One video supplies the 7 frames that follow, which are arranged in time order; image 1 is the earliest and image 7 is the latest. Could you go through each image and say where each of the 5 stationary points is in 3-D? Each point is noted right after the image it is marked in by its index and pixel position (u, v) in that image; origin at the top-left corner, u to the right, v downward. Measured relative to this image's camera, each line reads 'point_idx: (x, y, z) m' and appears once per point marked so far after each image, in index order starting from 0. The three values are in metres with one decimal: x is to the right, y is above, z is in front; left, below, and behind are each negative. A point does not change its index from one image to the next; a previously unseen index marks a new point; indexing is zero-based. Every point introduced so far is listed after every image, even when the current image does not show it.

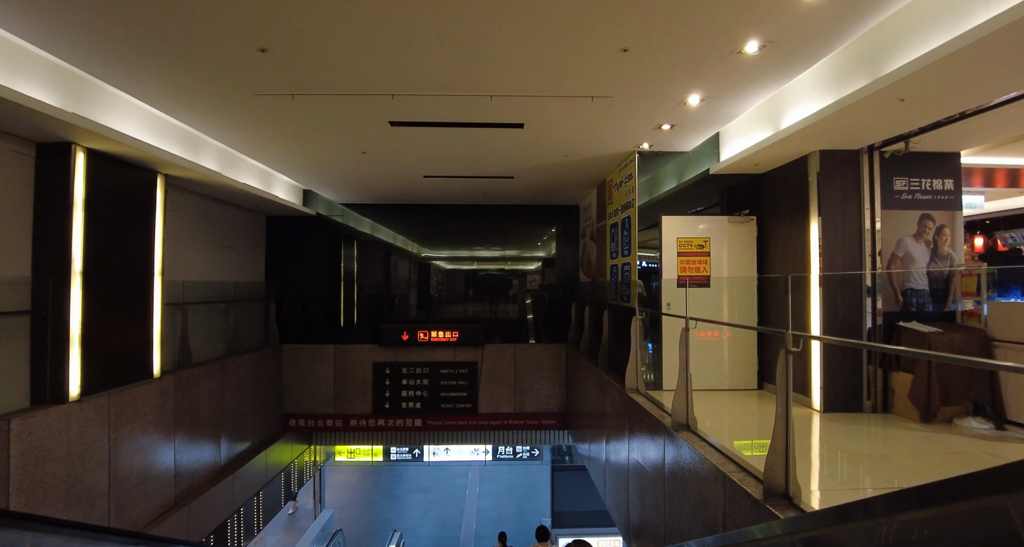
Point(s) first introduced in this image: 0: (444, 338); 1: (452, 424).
0: (-1.0, -1.0, +7.6) m
1: (-0.9, -2.3, +7.5) m
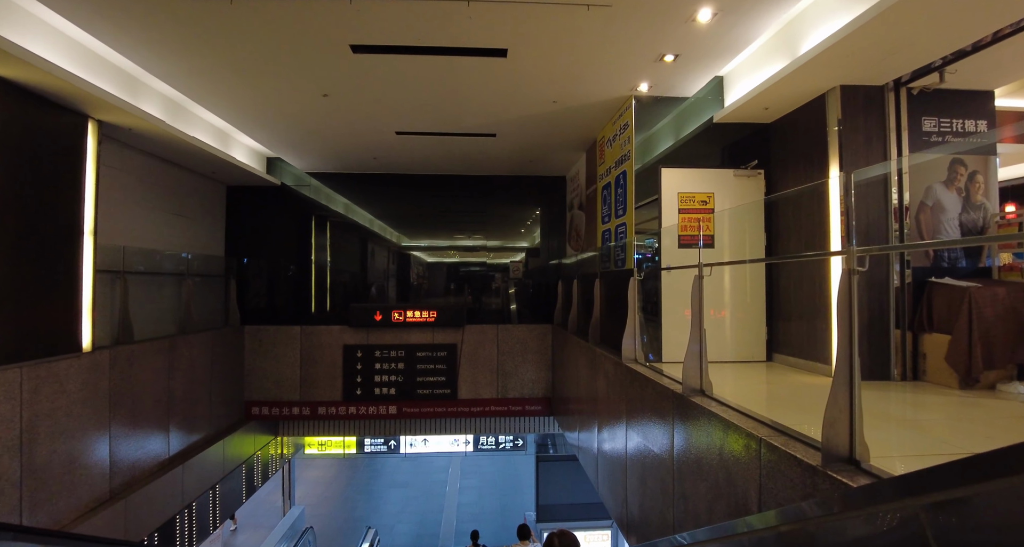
0: (-1.3, -0.6, +7.0) m
1: (-1.2, -1.9, +6.9) m
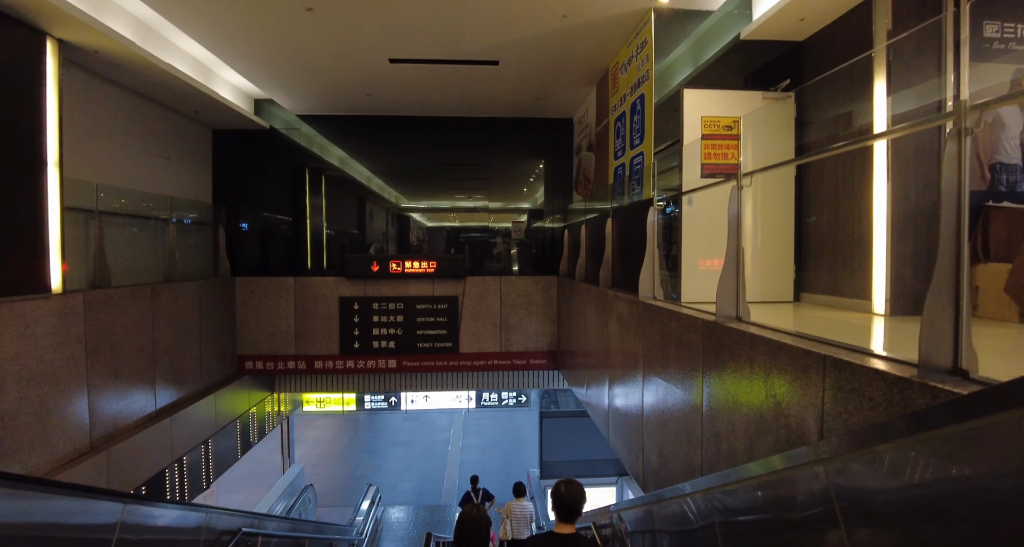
0: (-1.2, 0.0, +6.6) m
1: (-1.1, -1.2, +6.7) m
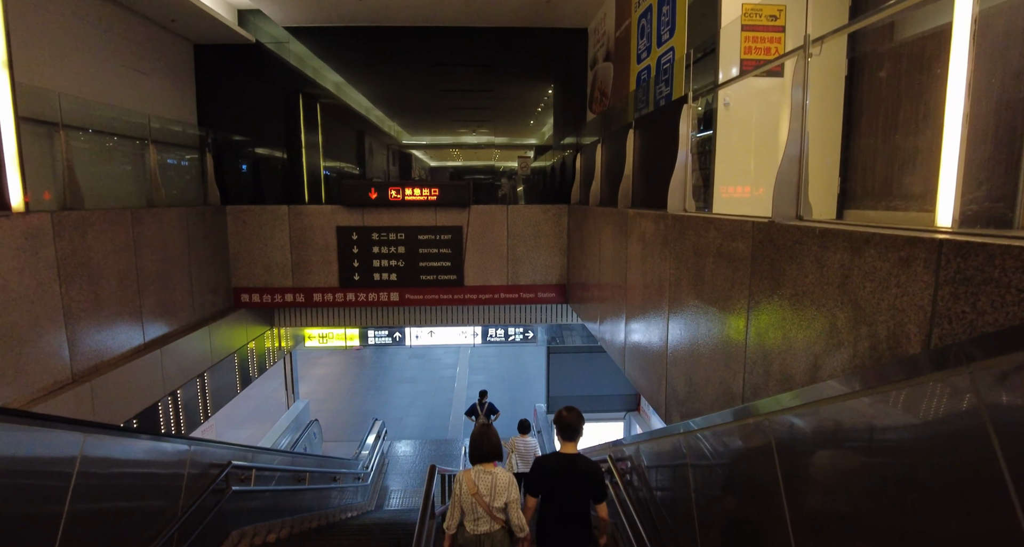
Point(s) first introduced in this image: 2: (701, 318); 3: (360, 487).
0: (-1.1, +0.9, +6.2) m
1: (-1.0, -0.3, +6.4) m
2: (+1.0, -0.2, +2.6) m
3: (-2.0, -2.8, +6.4) m
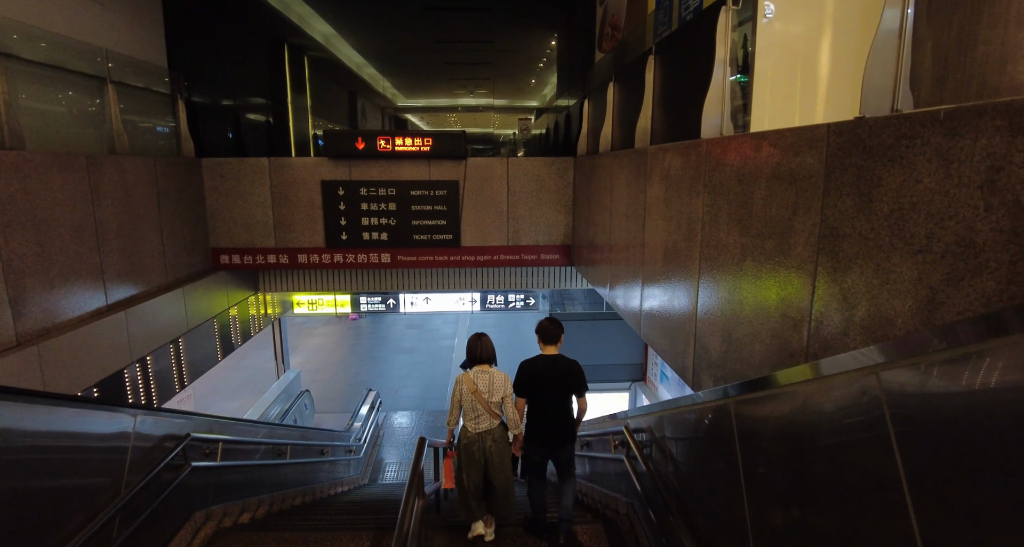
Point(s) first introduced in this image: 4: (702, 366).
0: (-1.1, +1.4, +5.7) m
1: (-1.0, +0.1, +5.9) m
2: (+1.0, 0.0, +2.1) m
3: (-1.9, -2.3, +6.1) m
4: (+1.0, -0.5, +2.5) m
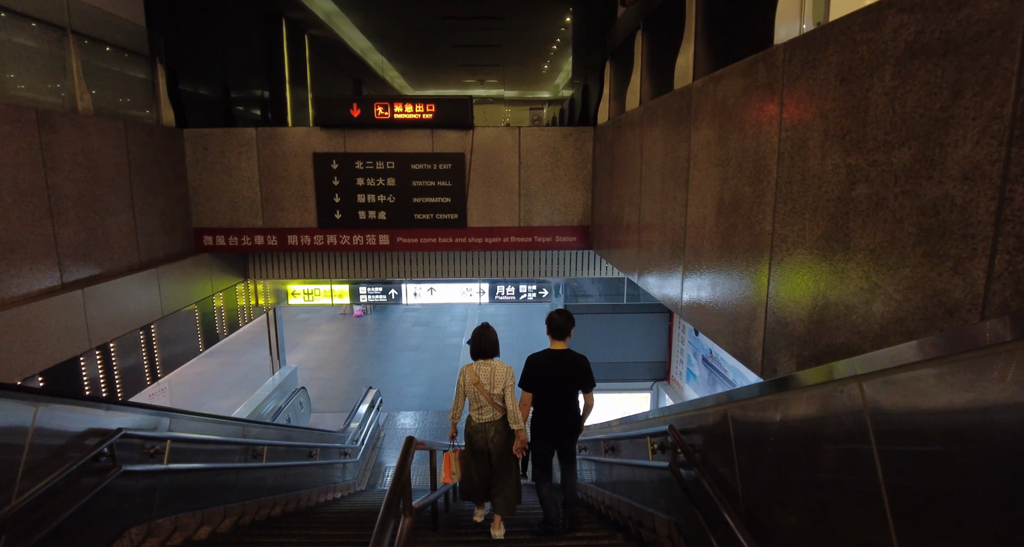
0: (-1.0, +1.6, +5.1) m
1: (-0.9, +0.3, +5.3) m
2: (+1.0, +0.2, +1.5) m
3: (-1.8, -2.1, +5.5) m
4: (+1.0, -0.3, +1.9) m
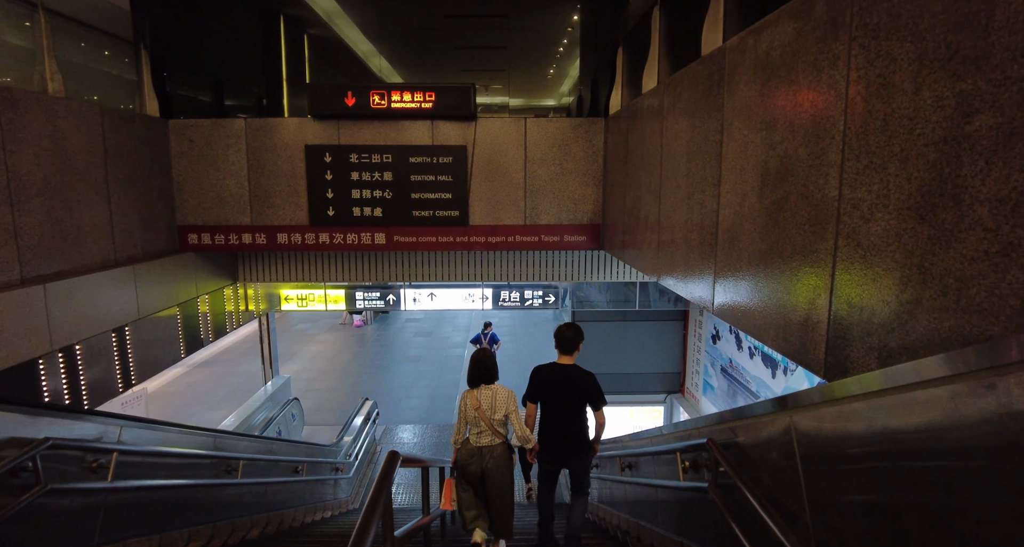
0: (-1.0, +1.6, +4.8) m
1: (-0.8, +0.3, +5.0) m
2: (+1.0, +0.3, +1.1) m
3: (-1.8, -2.1, +5.1) m
4: (+1.0, -0.2, +1.5) m
